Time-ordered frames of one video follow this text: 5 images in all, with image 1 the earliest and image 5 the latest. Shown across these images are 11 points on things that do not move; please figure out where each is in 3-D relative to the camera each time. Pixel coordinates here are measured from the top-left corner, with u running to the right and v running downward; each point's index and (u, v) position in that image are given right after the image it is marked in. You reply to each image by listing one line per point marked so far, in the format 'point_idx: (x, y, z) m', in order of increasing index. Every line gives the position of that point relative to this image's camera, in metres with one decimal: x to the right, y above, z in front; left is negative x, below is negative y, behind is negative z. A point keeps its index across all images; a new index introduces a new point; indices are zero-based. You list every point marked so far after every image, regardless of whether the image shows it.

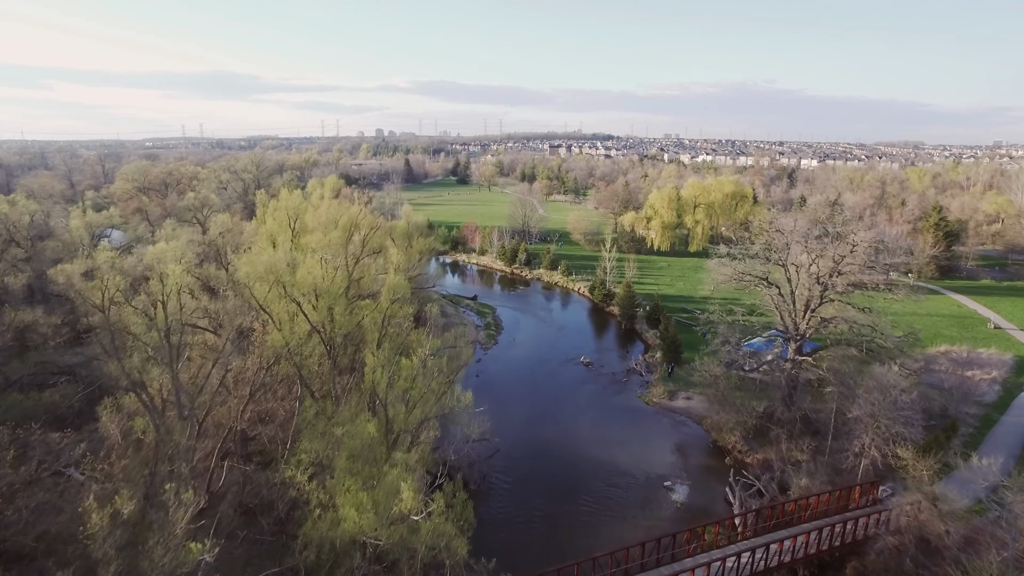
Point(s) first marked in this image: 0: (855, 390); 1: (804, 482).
0: (+11.8, -3.5, +18.5) m
1: (+9.4, -6.2, +17.3) m
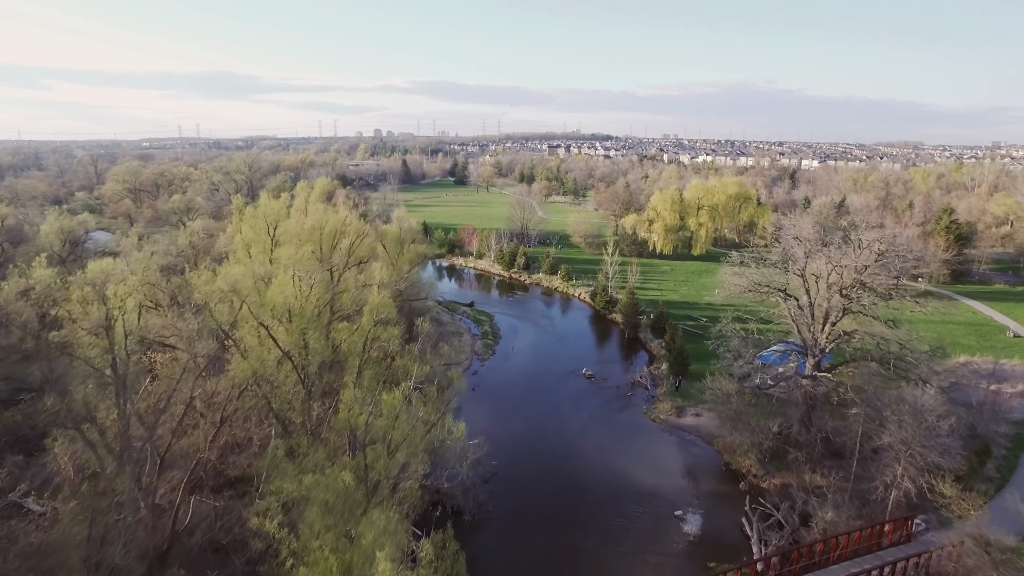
0: (+11.7, -4.0, +17.0) m
1: (+9.3, -6.7, +15.8) m
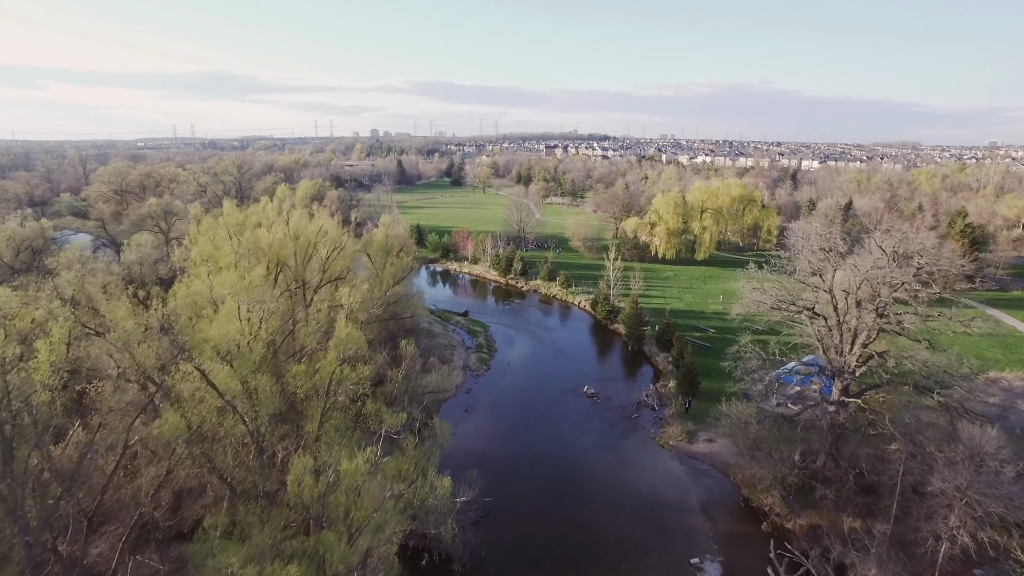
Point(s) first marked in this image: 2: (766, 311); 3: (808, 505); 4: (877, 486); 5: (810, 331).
0: (+11.6, -4.5, +15.0) m
1: (+9.2, -7.2, +13.8) m
2: (+9.3, -0.8, +19.6) m
3: (+9.9, -7.2, +17.9) m
4: (+11.6, -6.3, +17.1) m
5: (+10.6, -1.5, +19.1) m
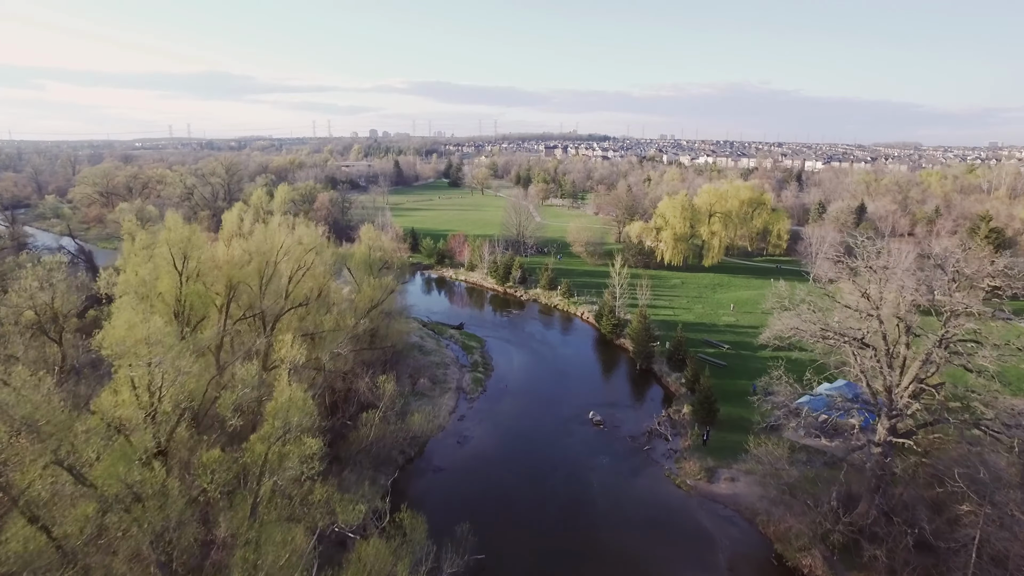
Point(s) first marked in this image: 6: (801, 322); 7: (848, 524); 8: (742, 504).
0: (+11.5, -5.2, +12.4) m
1: (+9.1, -8.0, +11.2) m
2: (+9.2, -1.5, +17.1) m
3: (+9.8, -7.9, +15.3) m
4: (+11.5, -7.0, +14.5) m
5: (+10.5, -2.2, +16.5) m
6: (+9.1, -1.1, +16.9) m
7: (+9.7, -6.8, +15.5) m
8: (+8.0, -7.5, +18.8) m
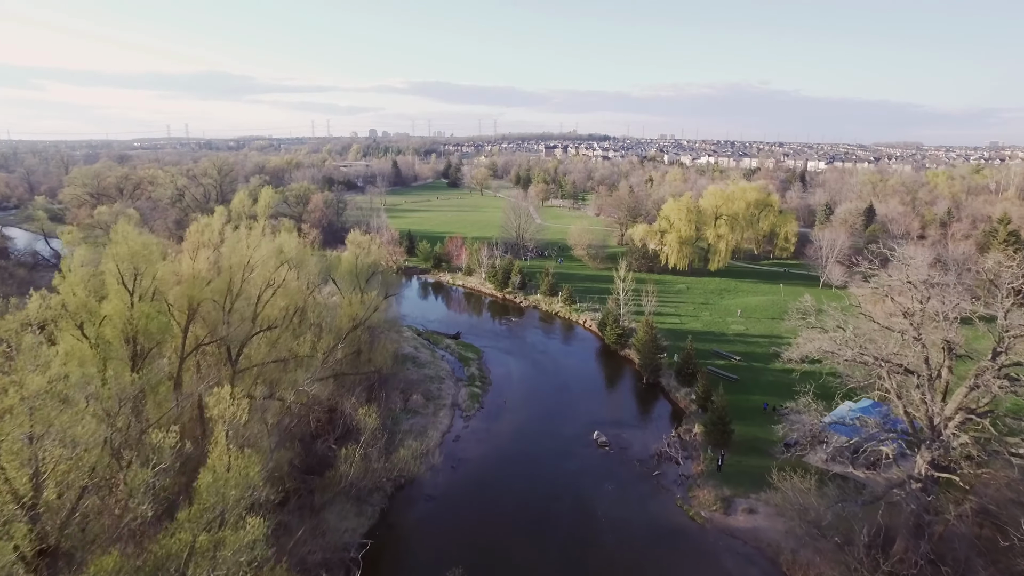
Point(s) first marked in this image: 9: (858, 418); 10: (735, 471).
0: (+11.4, -5.7, +10.7) m
1: (+9.1, -8.4, +9.5) m
2: (+9.1, -2.0, +15.4) m
3: (+9.7, -8.4, +13.6) m
4: (+11.5, -7.4, +12.8) m
5: (+10.4, -2.7, +14.8) m
6: (+9.1, -1.5, +15.2) m
7: (+9.6, -7.3, +13.8) m
8: (+8.0, -8.0, +17.1) m
9: (+10.8, -4.1, +15.9) m
10: (+8.2, -6.7, +19.8) m
